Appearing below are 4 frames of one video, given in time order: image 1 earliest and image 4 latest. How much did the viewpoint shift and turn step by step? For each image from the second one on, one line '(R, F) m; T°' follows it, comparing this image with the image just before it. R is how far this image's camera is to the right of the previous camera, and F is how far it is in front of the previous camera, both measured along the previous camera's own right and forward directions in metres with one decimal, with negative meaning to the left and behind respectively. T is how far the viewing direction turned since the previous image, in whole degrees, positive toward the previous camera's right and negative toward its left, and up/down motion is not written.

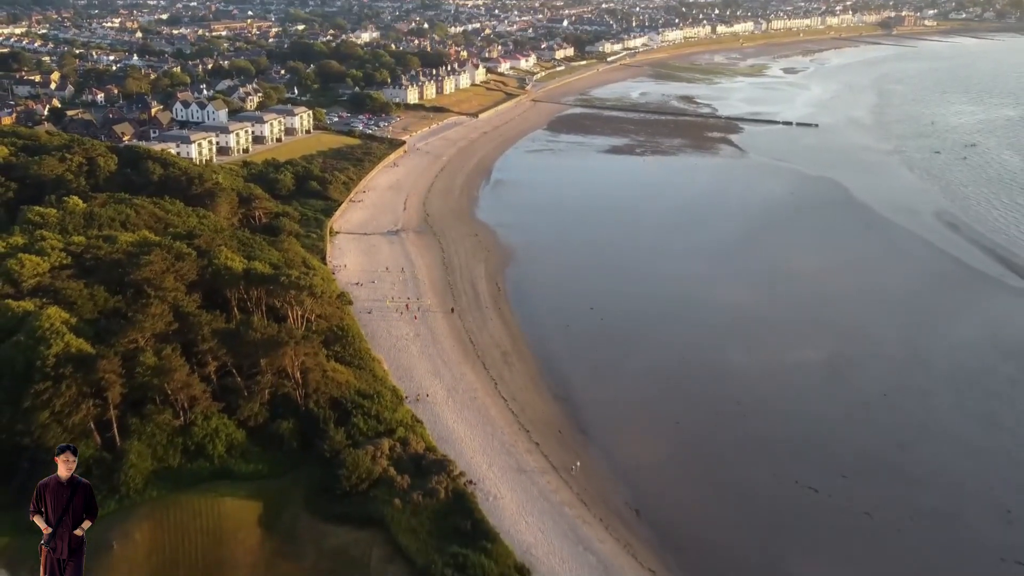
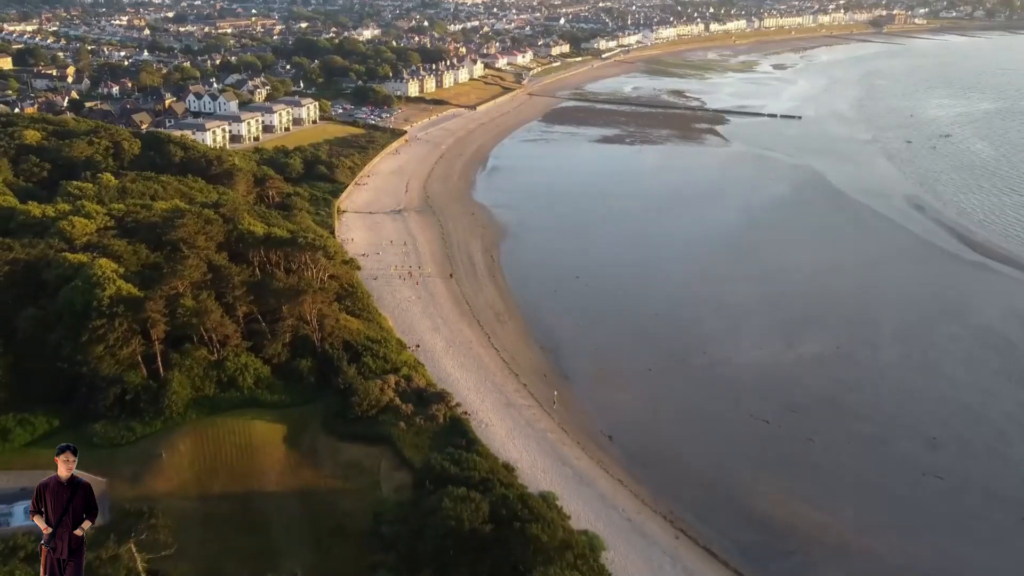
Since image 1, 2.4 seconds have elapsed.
(+0.3, -2.6) m; 0°
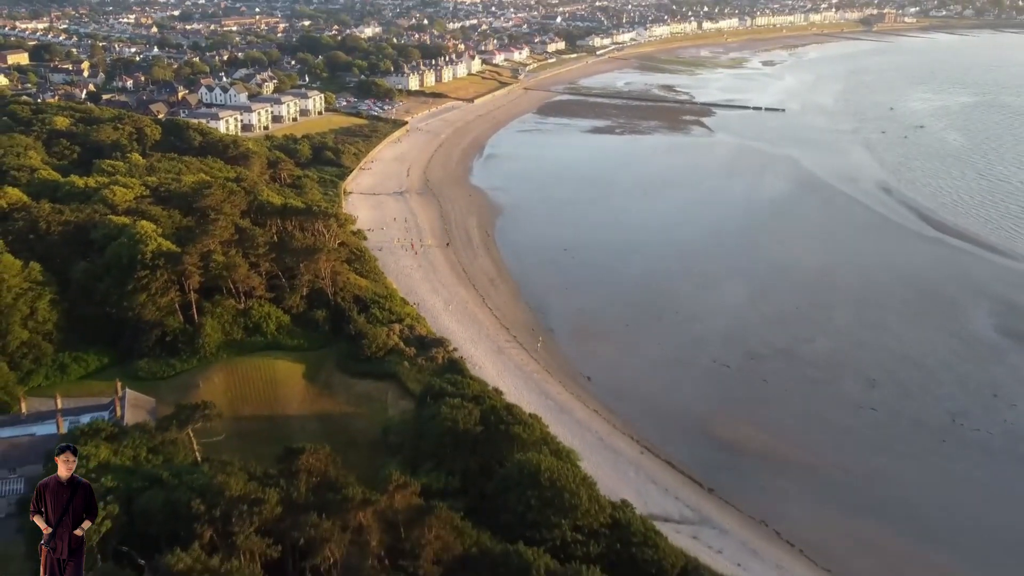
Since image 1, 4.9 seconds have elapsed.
(+0.3, -2.7) m; 0°
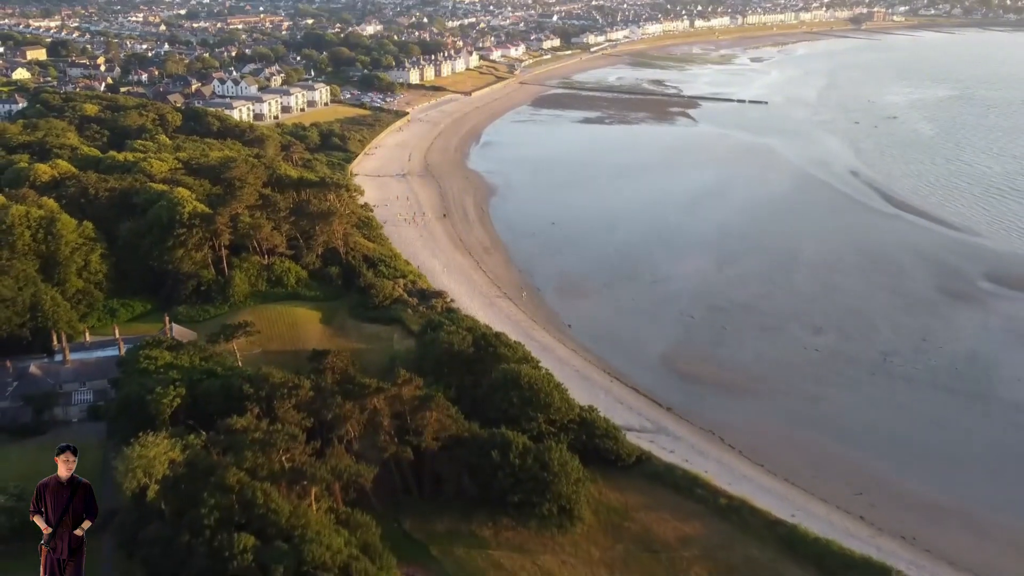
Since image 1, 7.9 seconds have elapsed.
(+0.3, -3.1) m; 0°
